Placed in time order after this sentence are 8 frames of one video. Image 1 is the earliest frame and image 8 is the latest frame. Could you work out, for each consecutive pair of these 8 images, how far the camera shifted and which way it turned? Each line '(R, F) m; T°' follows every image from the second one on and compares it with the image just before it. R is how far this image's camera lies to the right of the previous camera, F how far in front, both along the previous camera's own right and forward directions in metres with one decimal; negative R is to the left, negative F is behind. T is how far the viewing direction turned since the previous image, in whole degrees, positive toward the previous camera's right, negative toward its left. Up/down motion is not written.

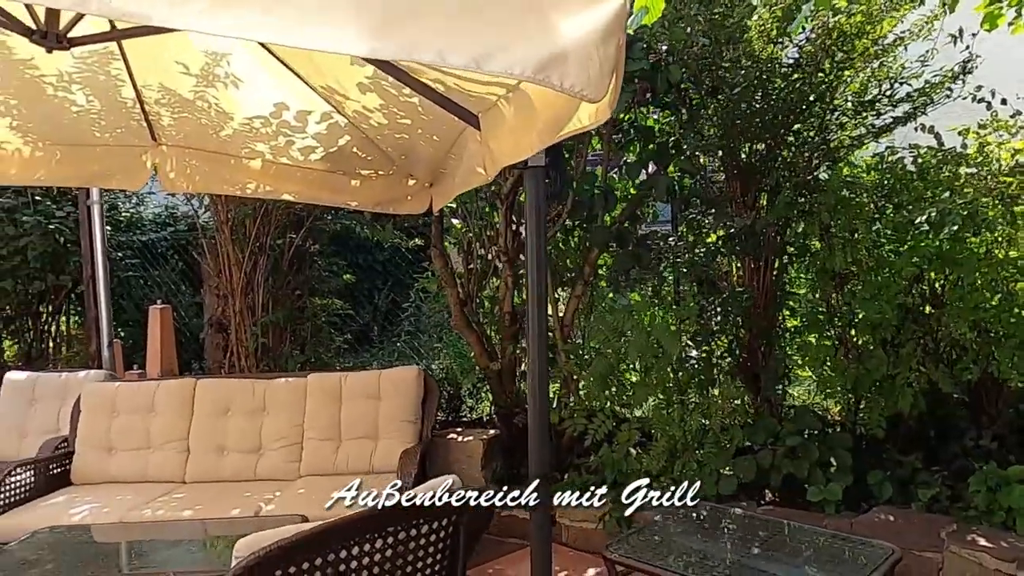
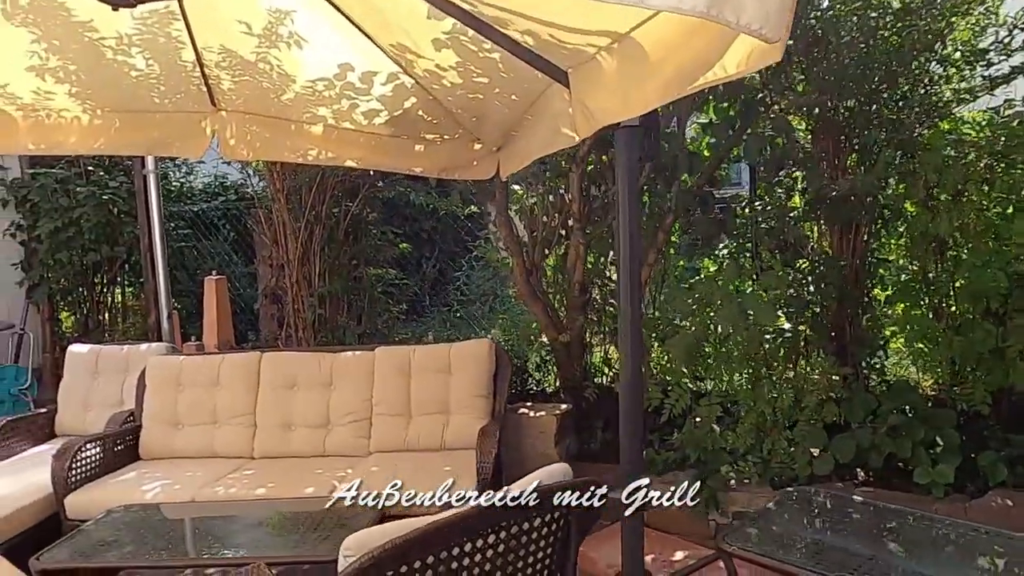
(-0.2, +0.2) m; -3°
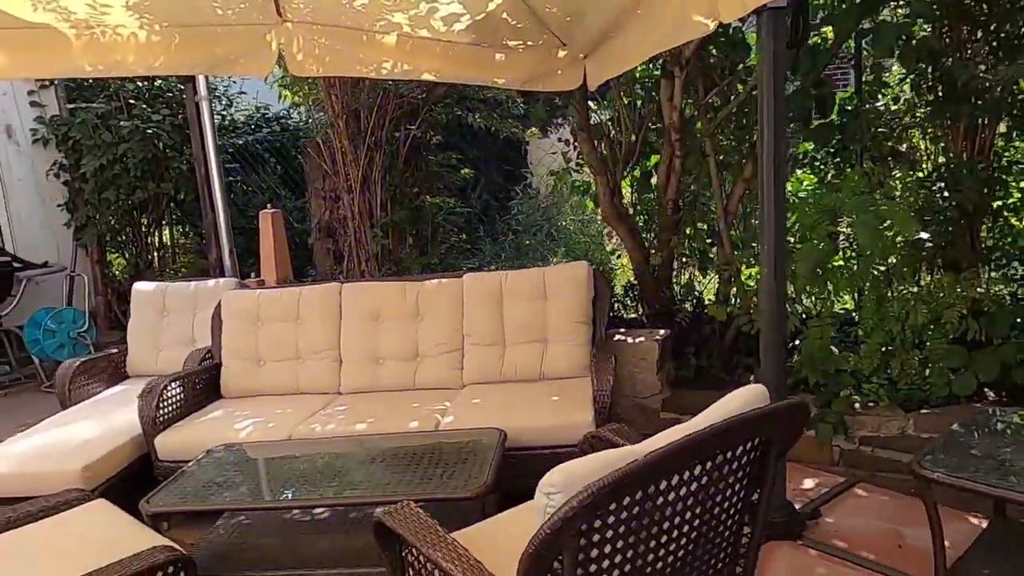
(-0.4, +0.2) m; -1°
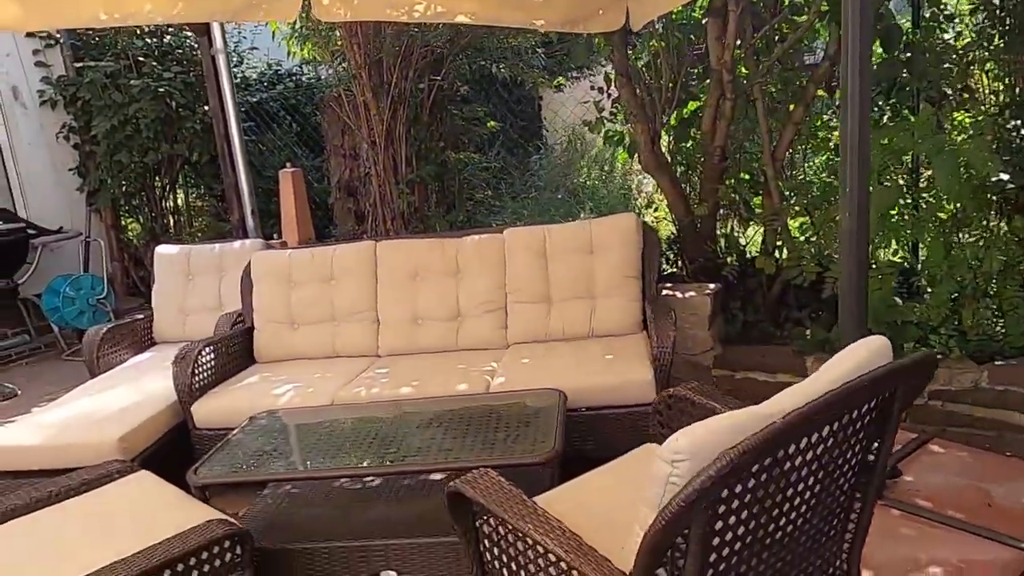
(-0.2, +0.2) m; 0°
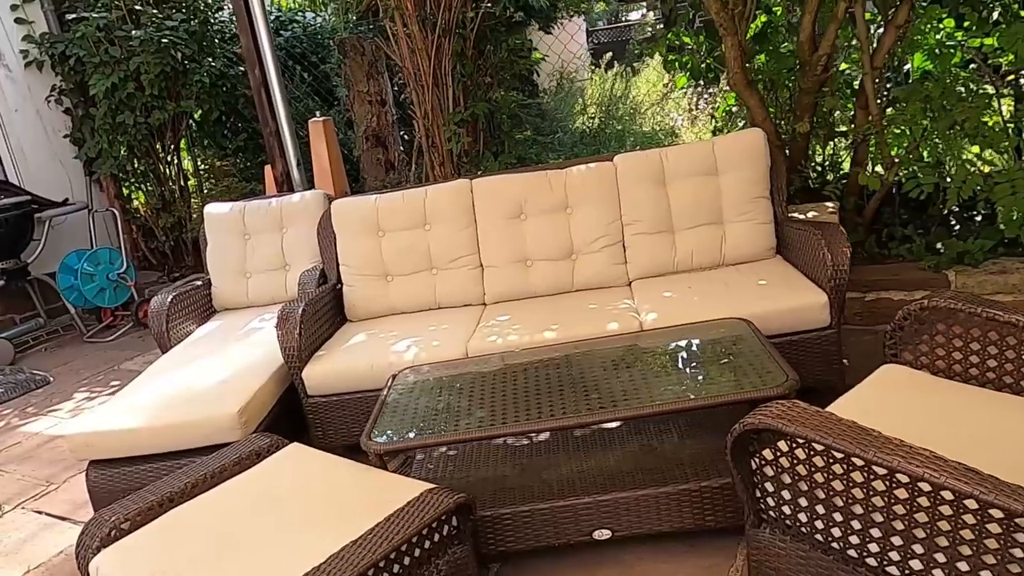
(-0.6, +0.3) m; +3°
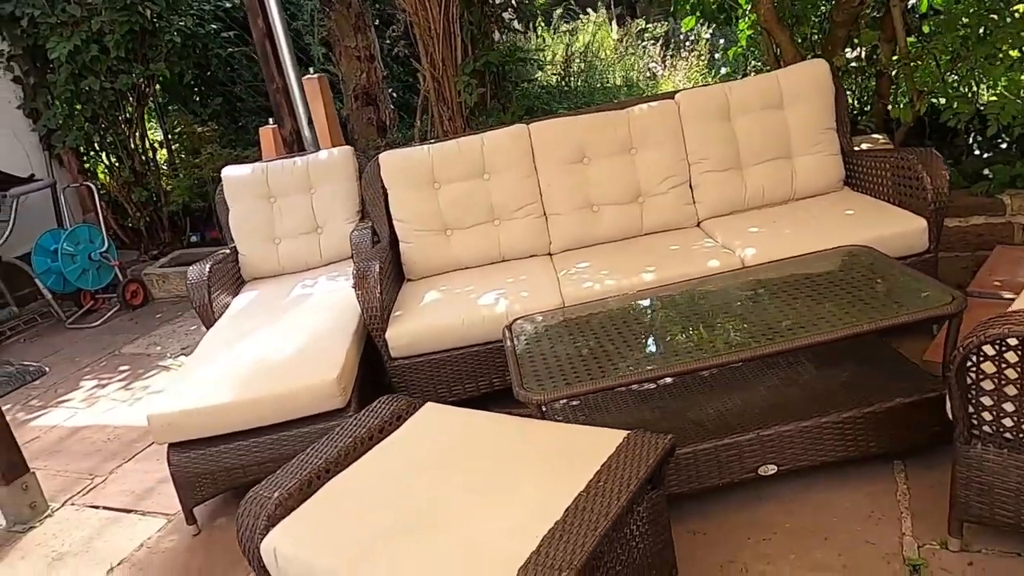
(-0.6, +0.1) m; +6°
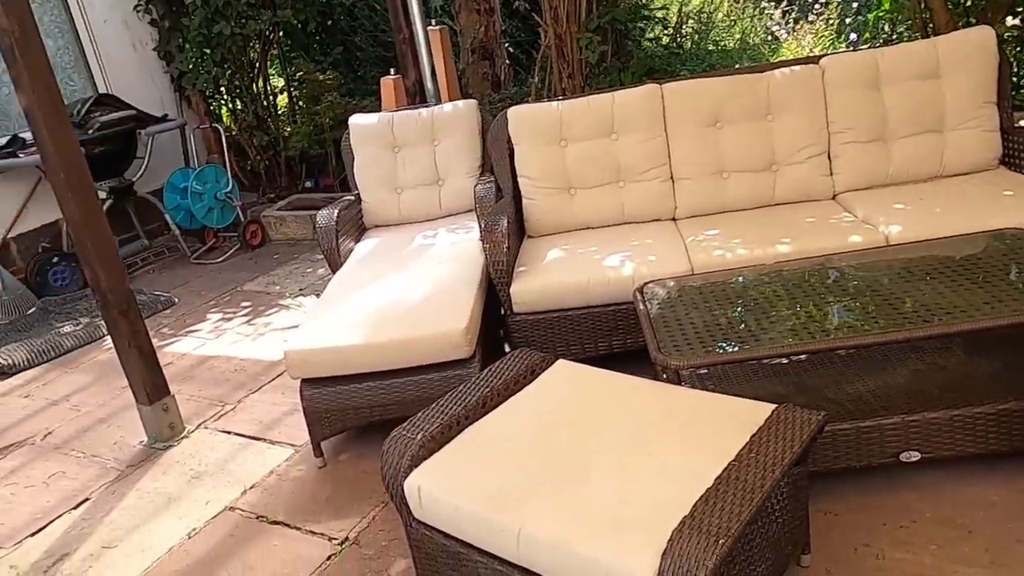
(-0.1, 0.0) m; -6°
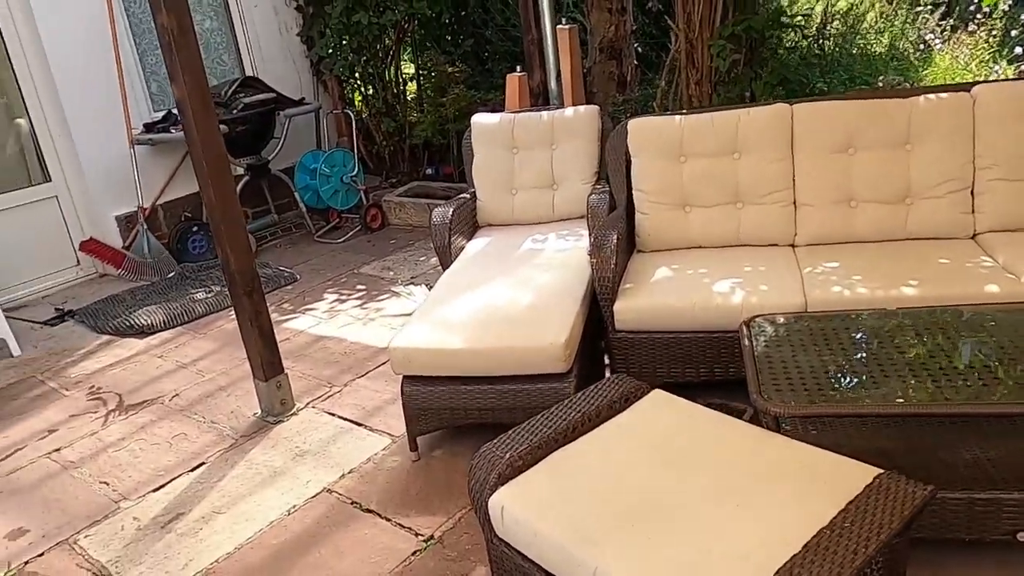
(0.0, 0.0) m; -8°
